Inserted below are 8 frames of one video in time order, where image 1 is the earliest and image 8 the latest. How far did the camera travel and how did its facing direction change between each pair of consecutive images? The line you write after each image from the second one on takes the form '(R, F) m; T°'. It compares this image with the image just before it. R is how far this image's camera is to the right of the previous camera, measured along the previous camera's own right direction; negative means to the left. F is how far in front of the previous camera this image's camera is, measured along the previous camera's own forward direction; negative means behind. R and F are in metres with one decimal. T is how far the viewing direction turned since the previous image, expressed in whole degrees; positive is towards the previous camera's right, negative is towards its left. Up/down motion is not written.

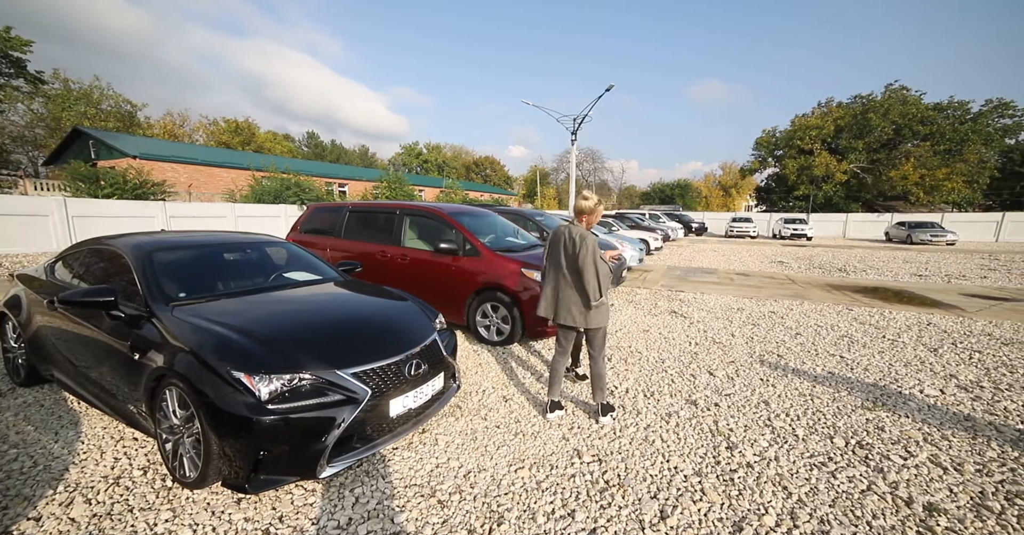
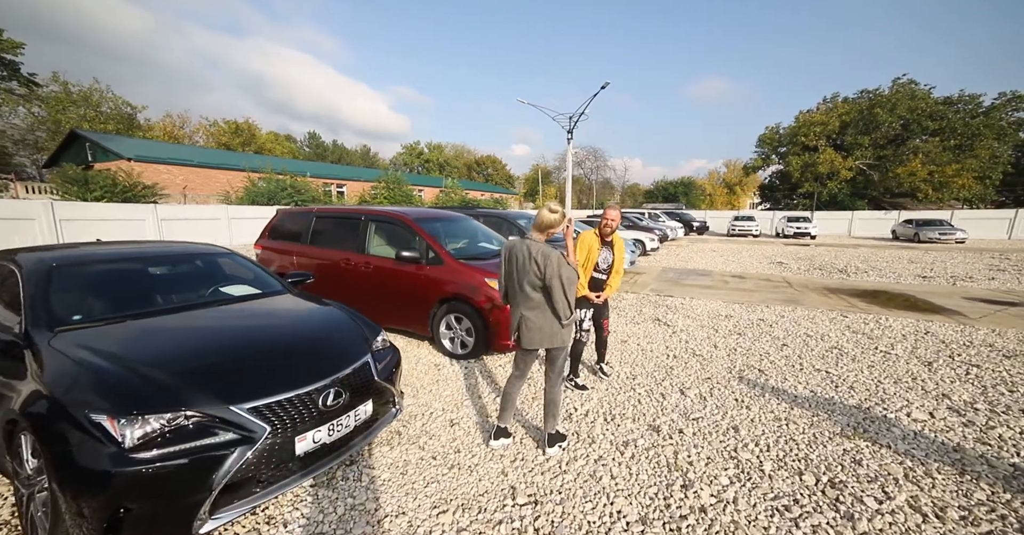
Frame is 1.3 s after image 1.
(+0.4, +0.3) m; -1°
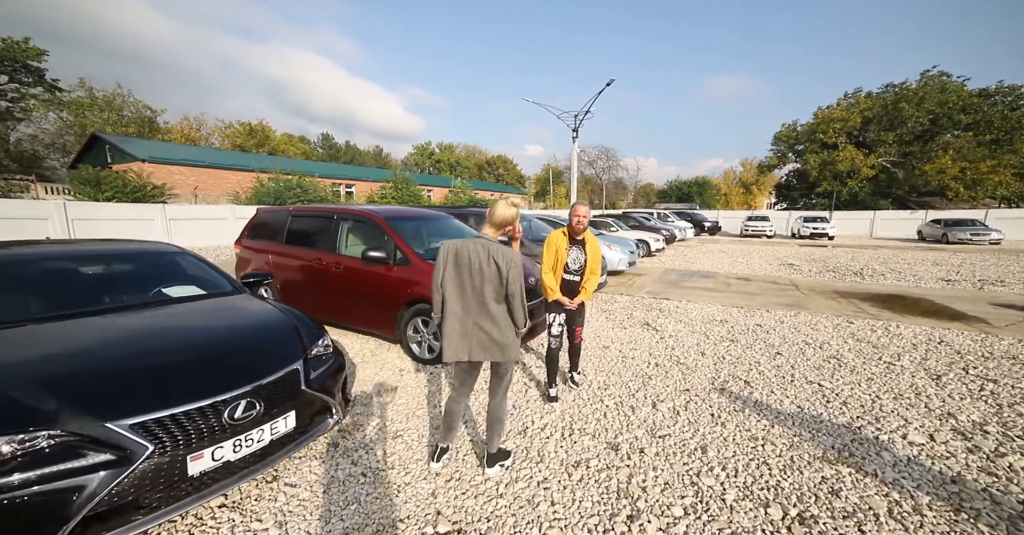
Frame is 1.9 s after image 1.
(+0.4, +0.2) m; -2°
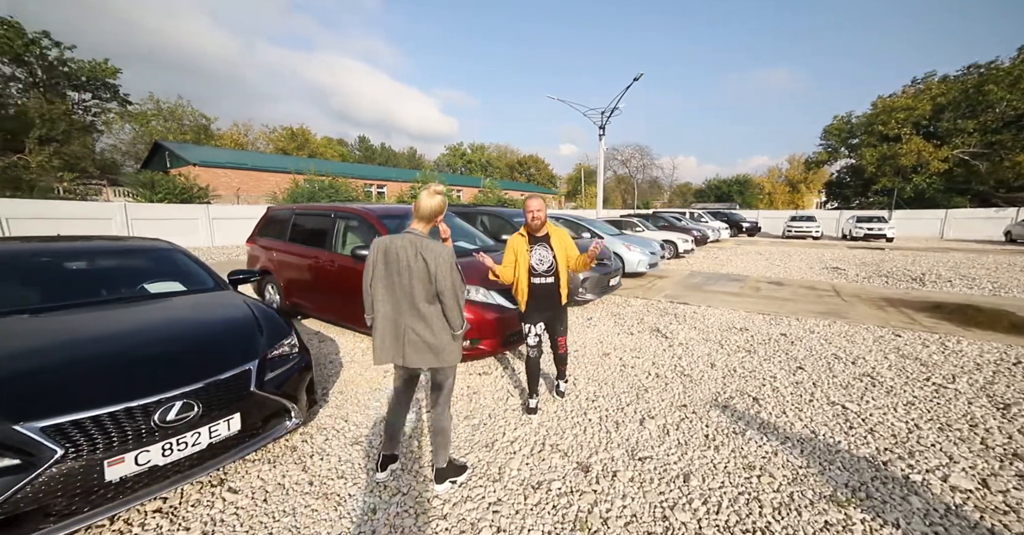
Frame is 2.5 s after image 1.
(+0.4, +0.2) m; -5°
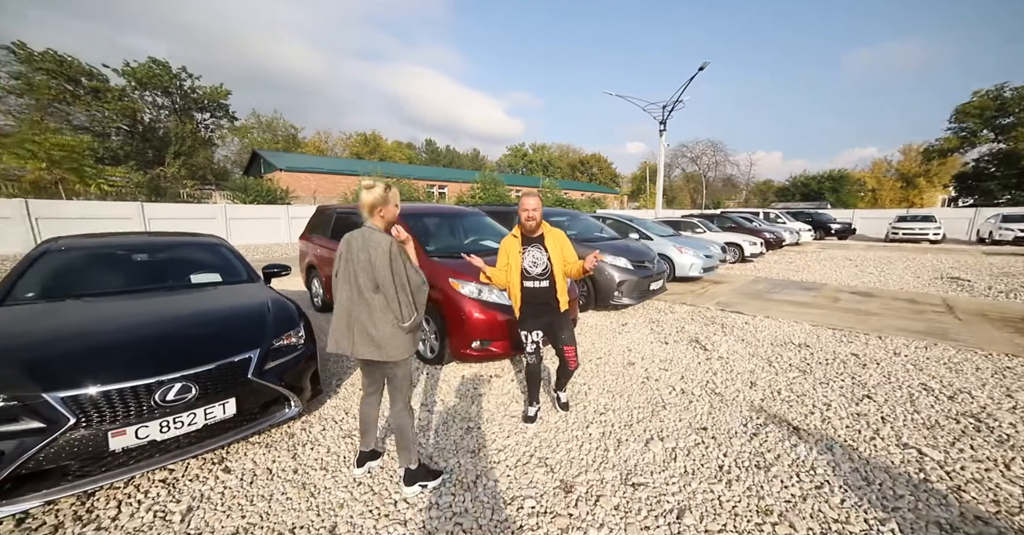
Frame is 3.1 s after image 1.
(+0.4, +0.2) m; -9°
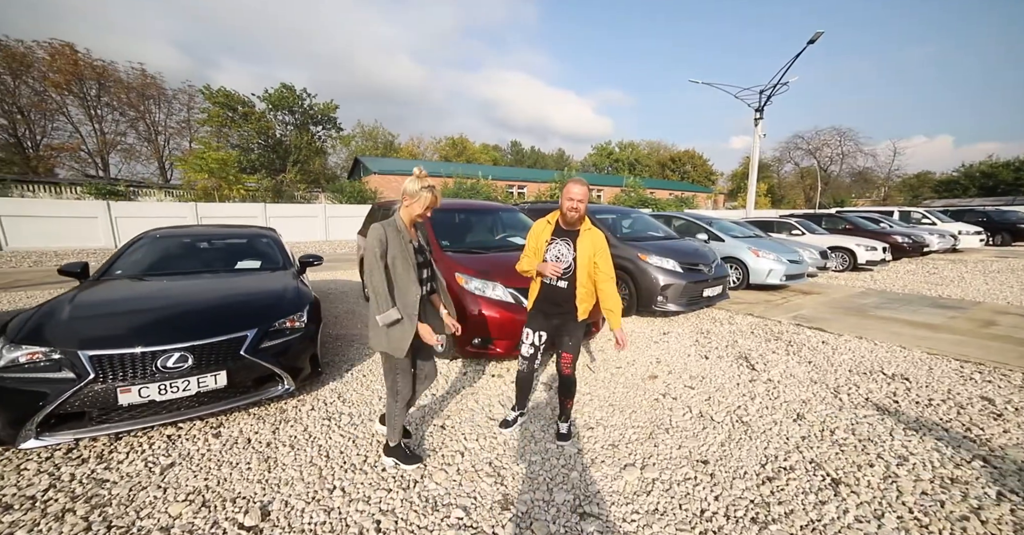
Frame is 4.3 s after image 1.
(+0.7, +0.3) m; -12°
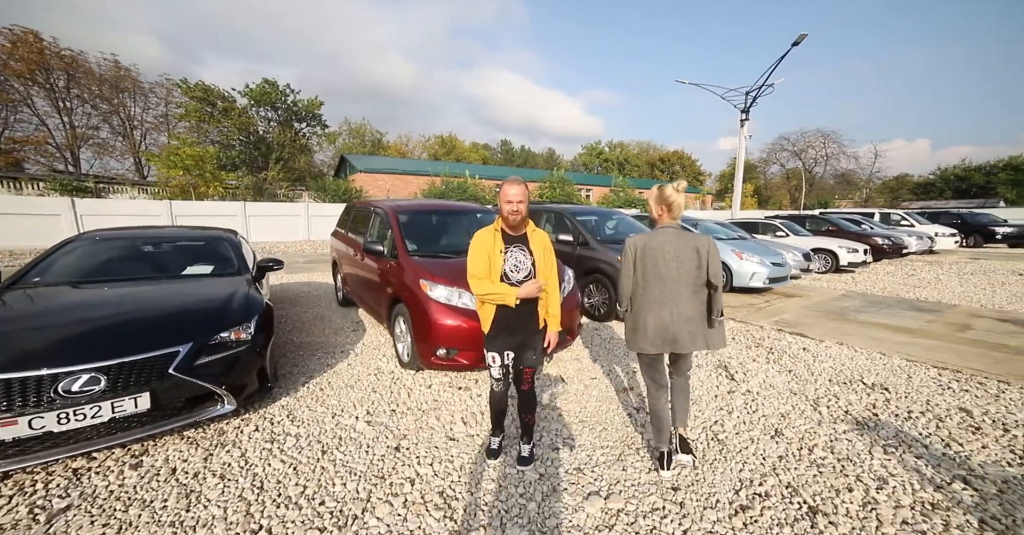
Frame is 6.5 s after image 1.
(+0.2, +0.2) m; +1°
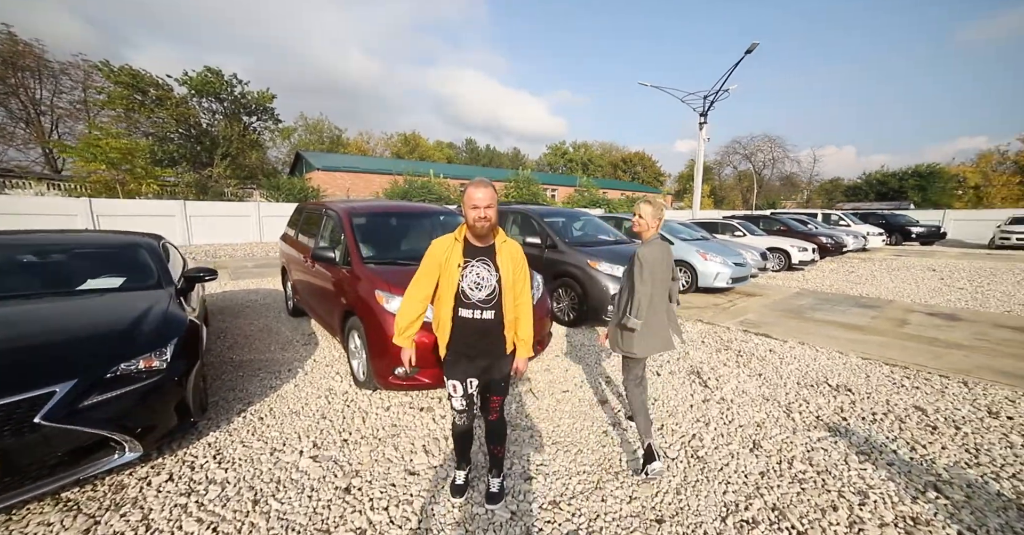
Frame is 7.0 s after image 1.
(0.0, +0.2) m; +5°
